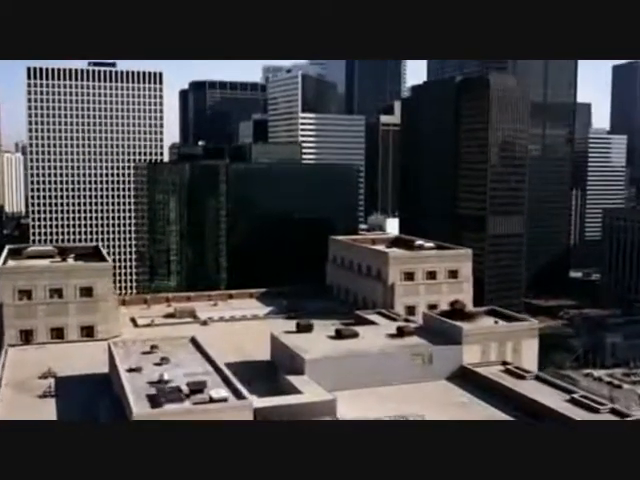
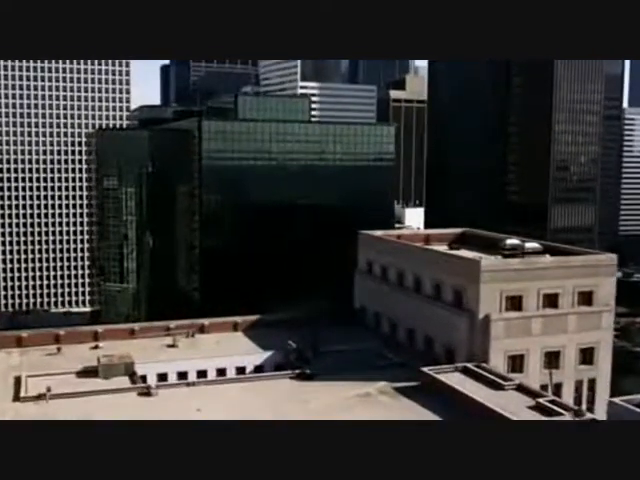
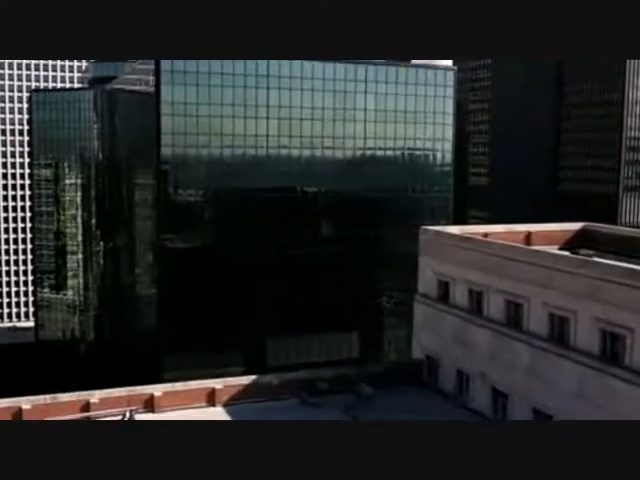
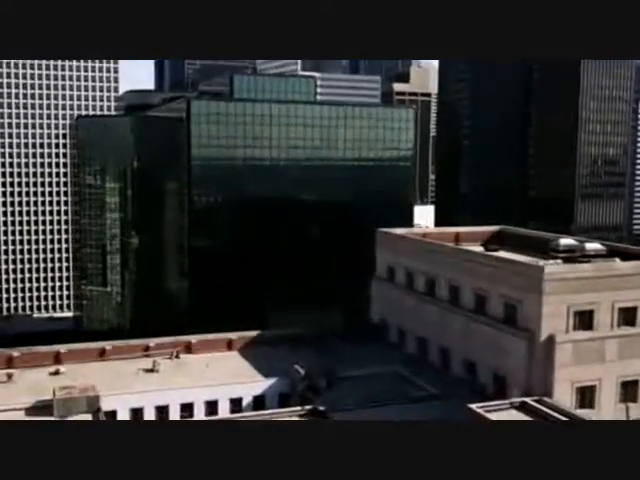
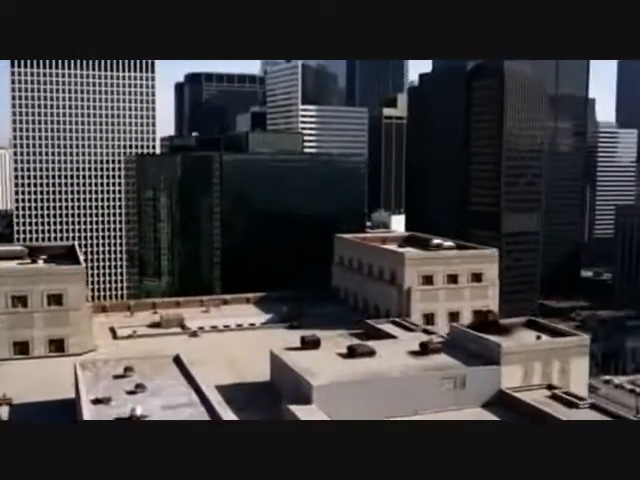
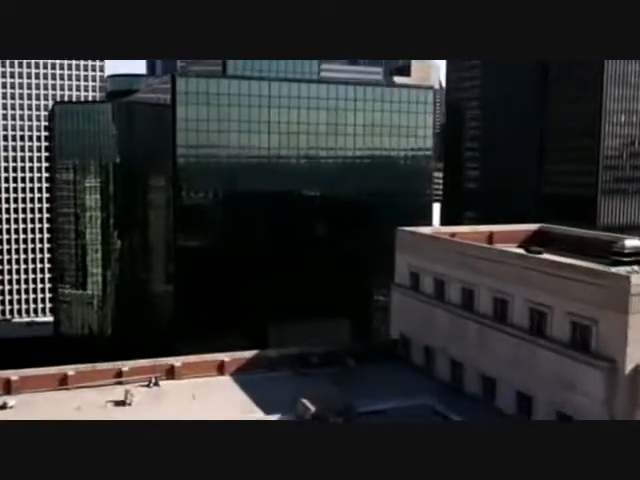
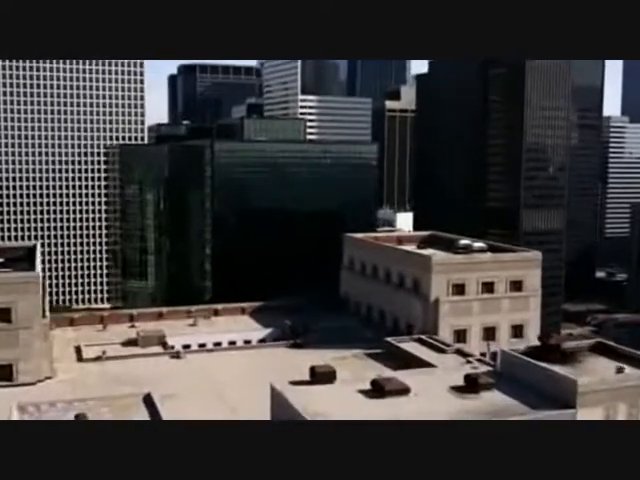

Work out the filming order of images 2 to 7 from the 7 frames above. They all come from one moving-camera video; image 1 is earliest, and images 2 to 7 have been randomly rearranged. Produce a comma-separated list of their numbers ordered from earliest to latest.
5, 7, 2, 4, 6, 3
